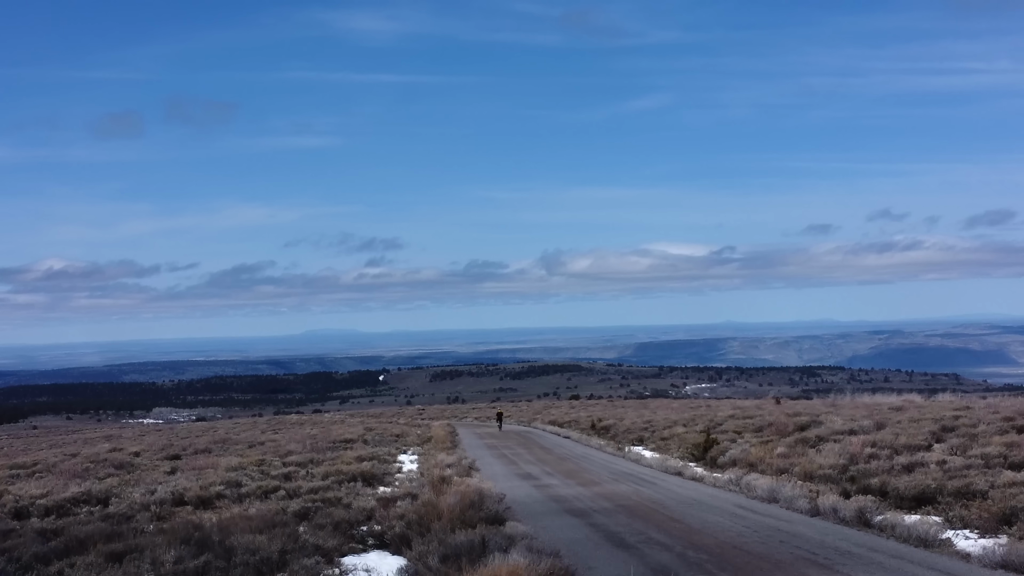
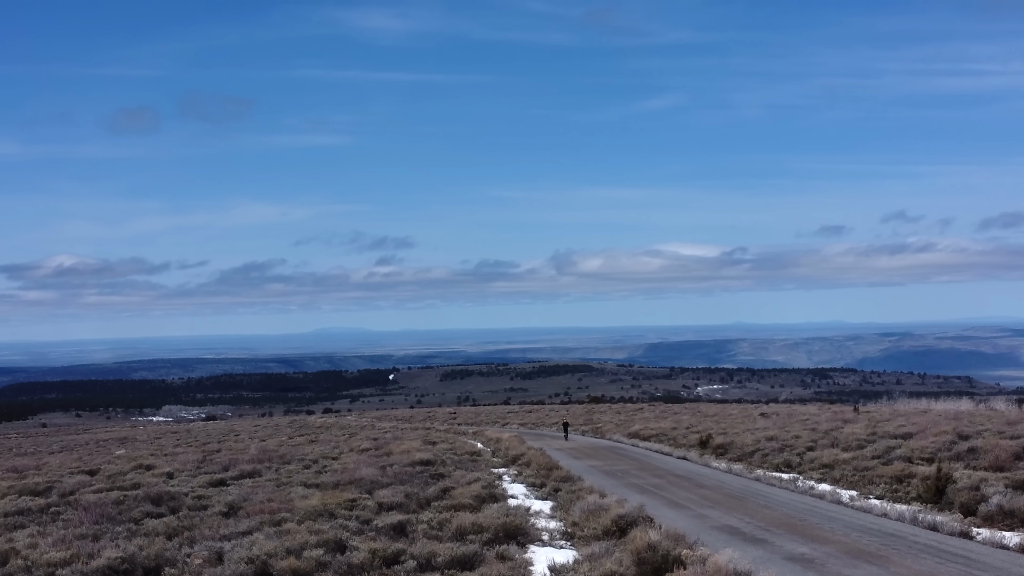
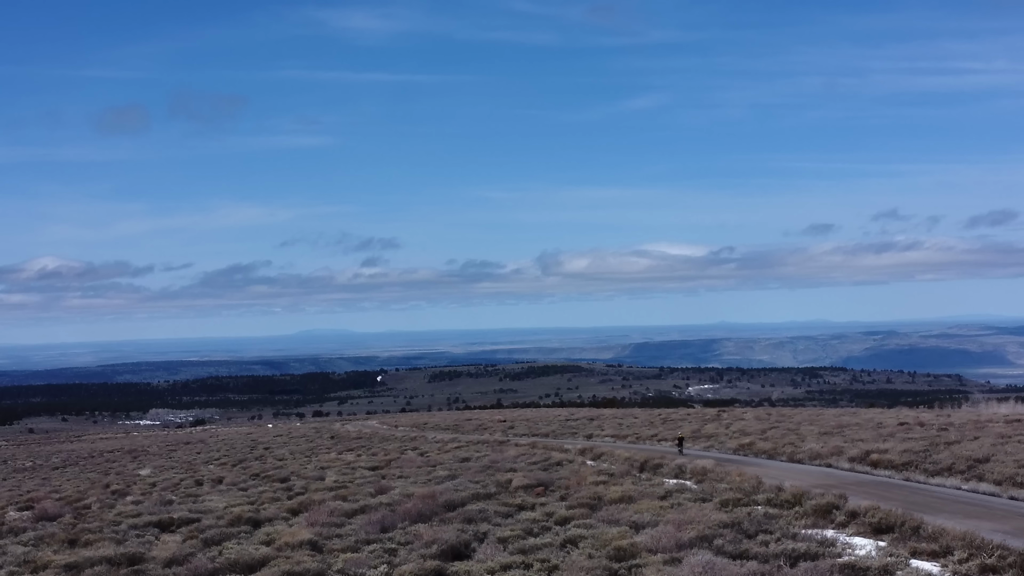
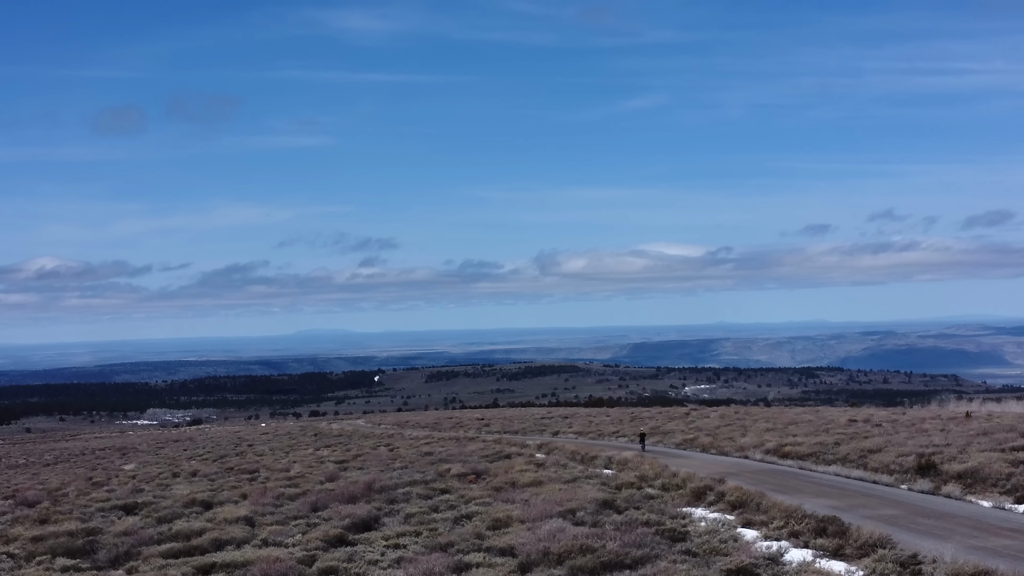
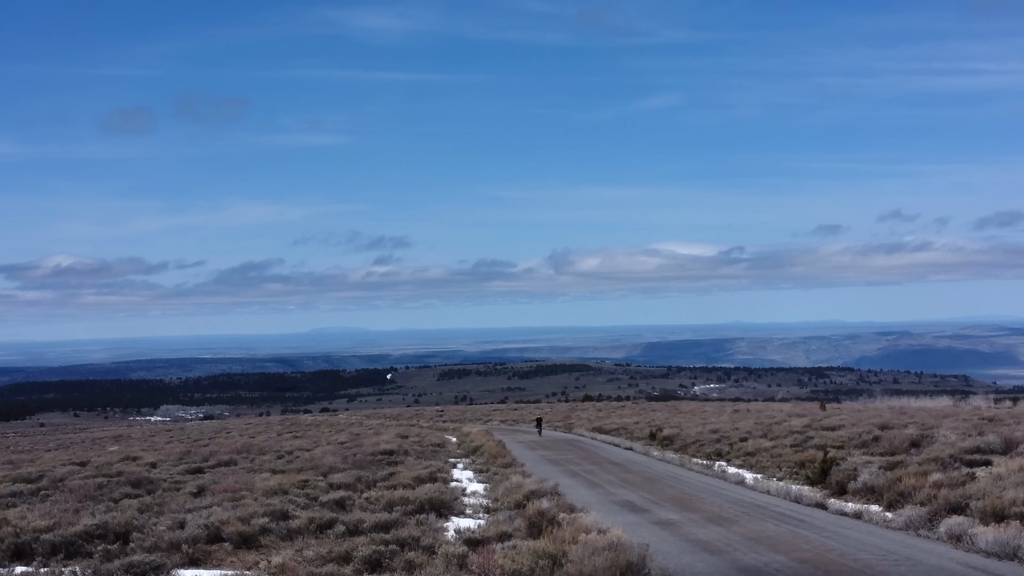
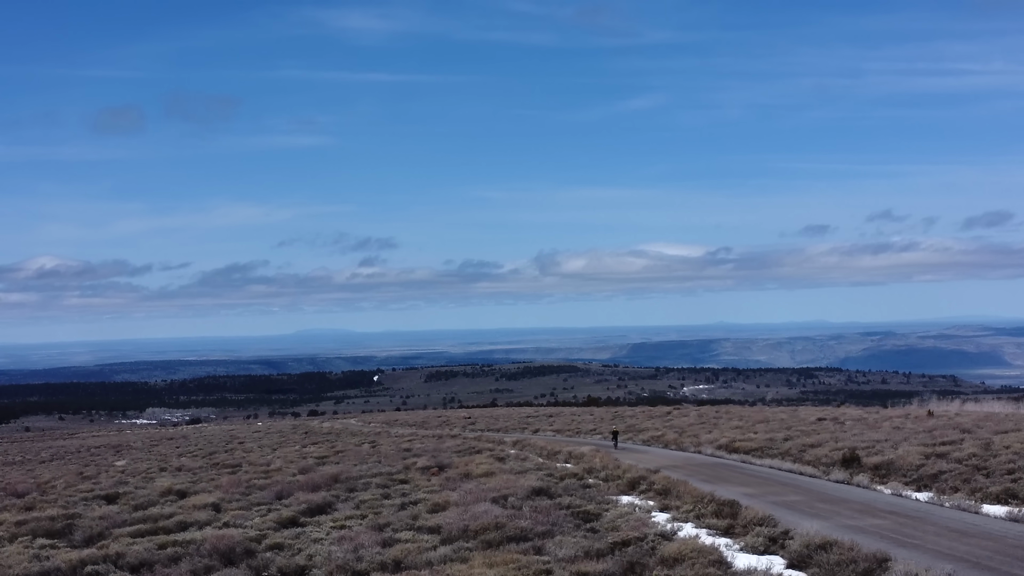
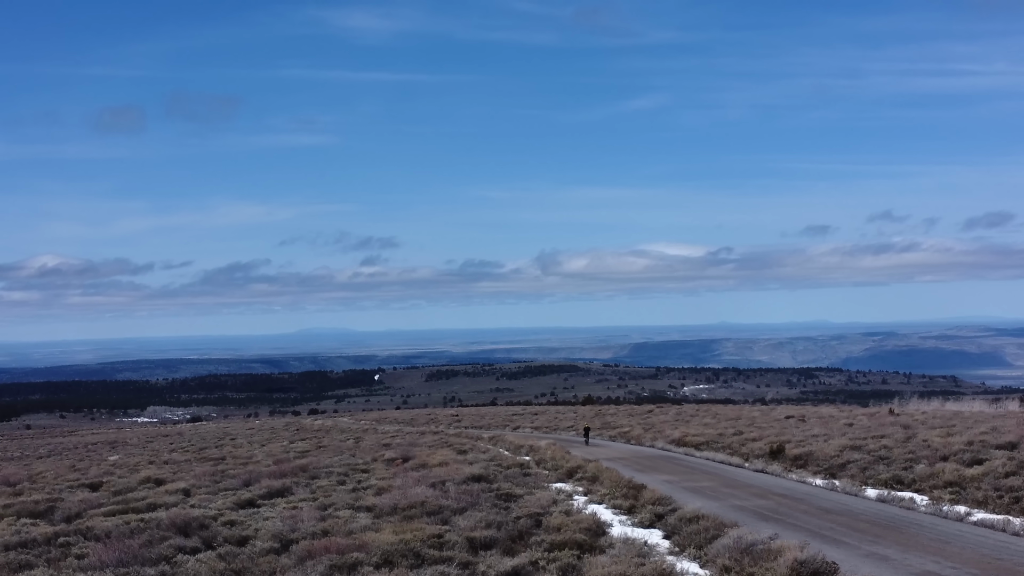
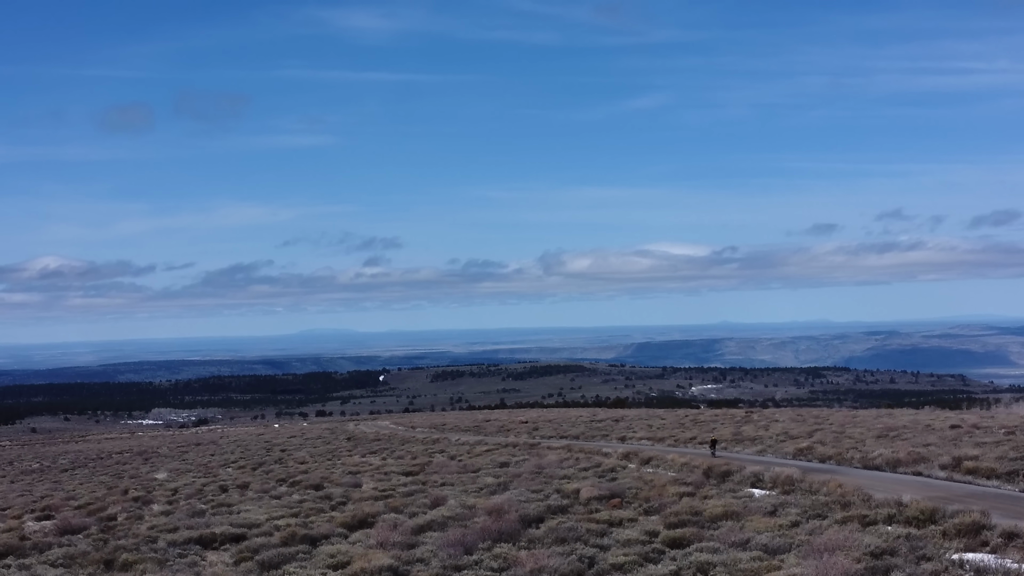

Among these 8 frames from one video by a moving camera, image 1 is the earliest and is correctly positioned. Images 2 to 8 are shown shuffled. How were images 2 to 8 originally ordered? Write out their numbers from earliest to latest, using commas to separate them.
5, 2, 7, 6, 4, 3, 8
